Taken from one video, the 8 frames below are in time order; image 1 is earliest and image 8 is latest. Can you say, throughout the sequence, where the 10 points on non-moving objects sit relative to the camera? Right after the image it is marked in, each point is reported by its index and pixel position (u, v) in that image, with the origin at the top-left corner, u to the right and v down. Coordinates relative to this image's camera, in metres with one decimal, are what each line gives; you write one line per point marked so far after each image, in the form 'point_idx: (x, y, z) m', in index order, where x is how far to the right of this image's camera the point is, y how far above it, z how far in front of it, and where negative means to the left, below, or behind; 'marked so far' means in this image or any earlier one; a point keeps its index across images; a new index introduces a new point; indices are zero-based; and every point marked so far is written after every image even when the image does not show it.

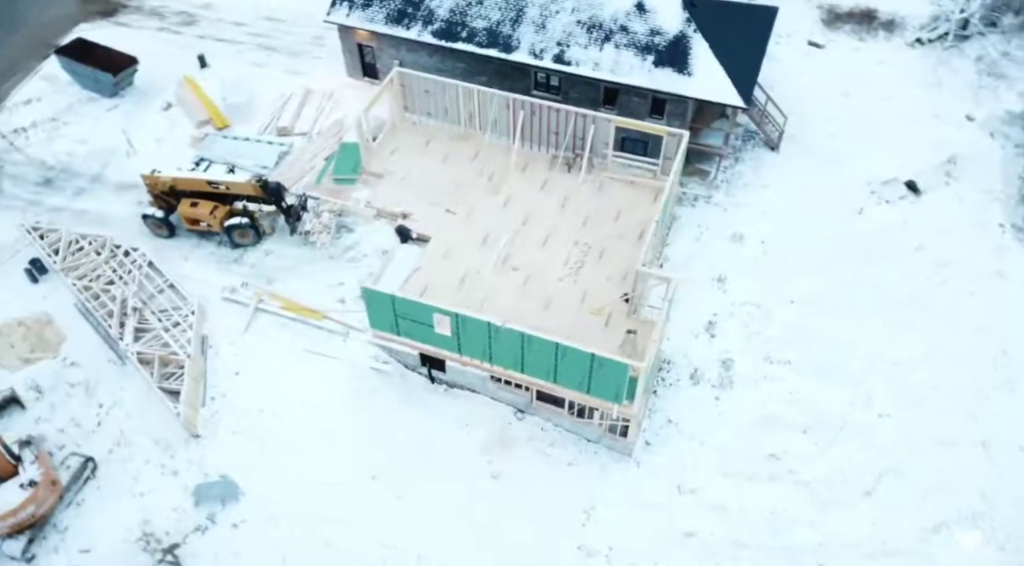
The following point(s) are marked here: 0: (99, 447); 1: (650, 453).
0: (-8.7, -3.5, +17.2) m
1: (+3.2, -3.8, +18.2) m
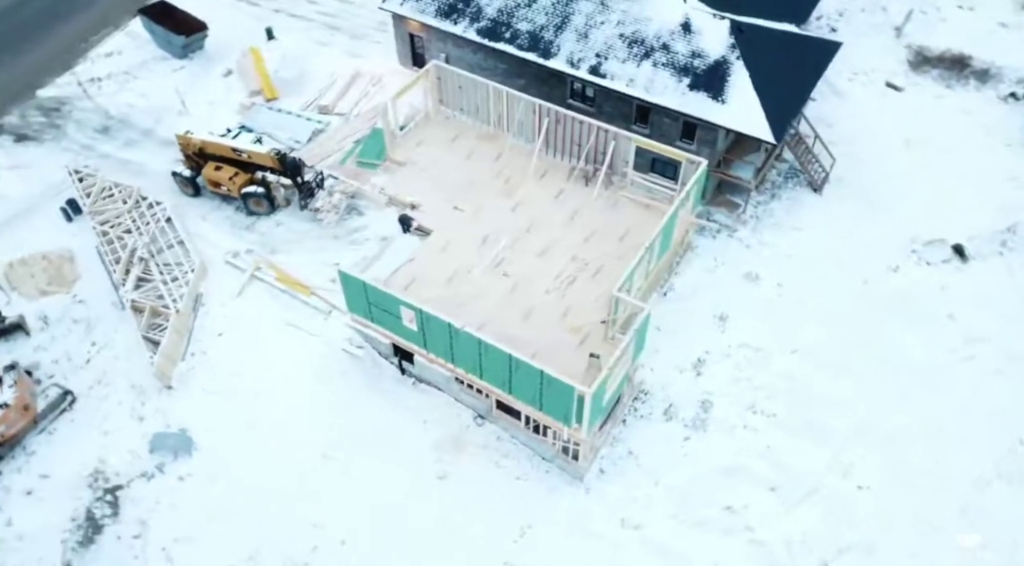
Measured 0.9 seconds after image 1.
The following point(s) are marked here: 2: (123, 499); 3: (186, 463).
0: (-9.7, -2.2, +18.3) m
1: (+2.0, -4.4, +17.8) m
2: (-7.9, -4.4, +16.4) m
3: (-6.9, -3.8, +17.1) m
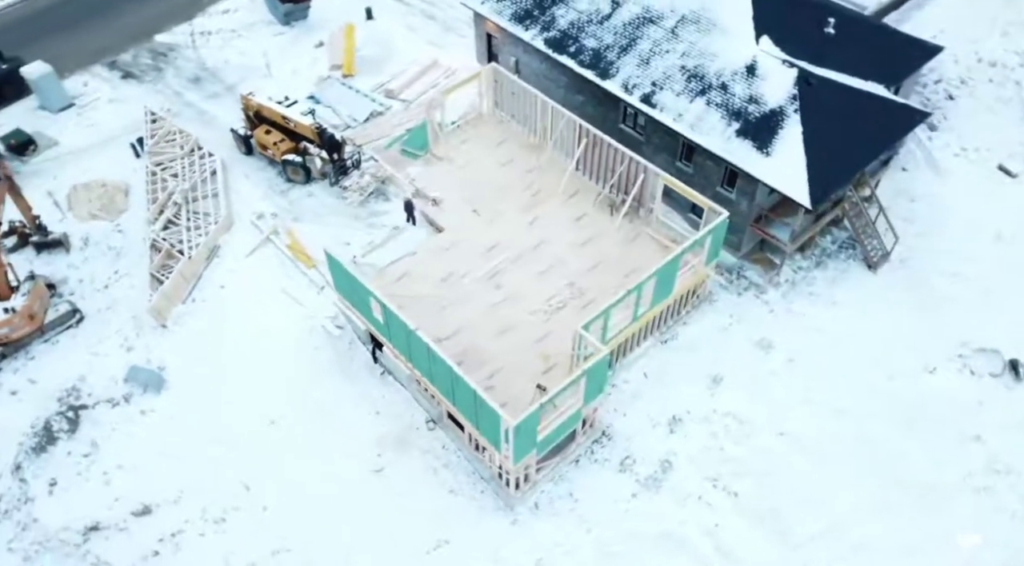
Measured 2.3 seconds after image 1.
0: (-10.3, -0.5, +19.9) m
1: (+0.5, -5.0, +17.2) m
2: (-9.3, -3.0, +17.7) m
3: (-8.1, -2.6, +18.2) m
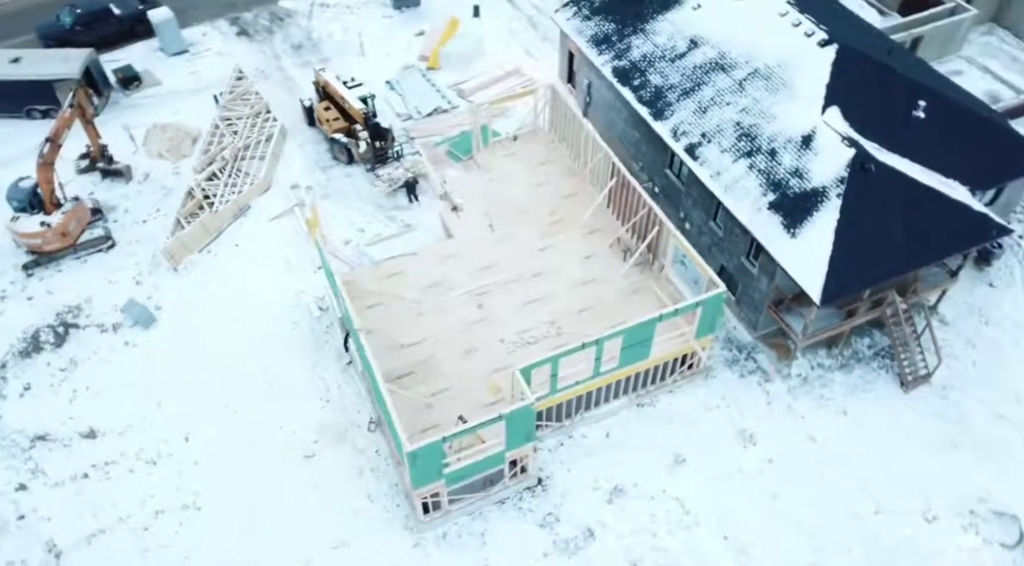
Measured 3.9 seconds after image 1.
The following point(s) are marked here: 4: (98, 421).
0: (-10.3, +1.3, +21.5) m
1: (-1.6, -5.5, +16.8) m
2: (-10.3, -1.3, +19.2) m
3: (-9.0, -1.2, +19.5) m
4: (-9.2, -3.1, +18.0) m
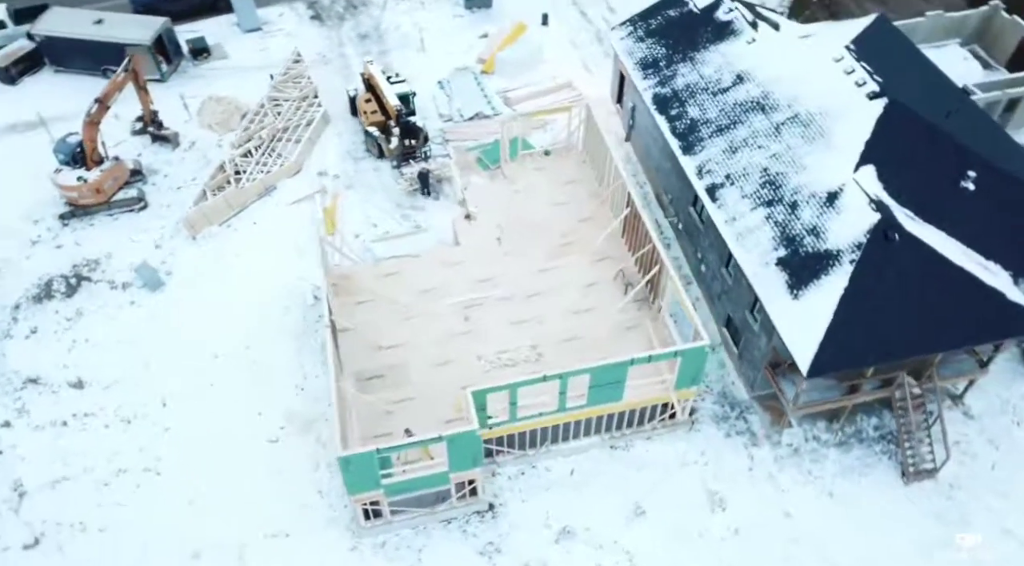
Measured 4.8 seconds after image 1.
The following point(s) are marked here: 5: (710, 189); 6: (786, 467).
0: (-9.8, +2.3, +22.4) m
1: (-2.9, -5.6, +16.7) m
2: (-10.5, -0.2, +20.2) m
3: (-9.2, -0.3, +20.2) m
4: (-9.9, -2.1, +18.9) m
5: (+4.6, +2.2, +18.9) m
6: (+6.0, -4.1, +17.8) m
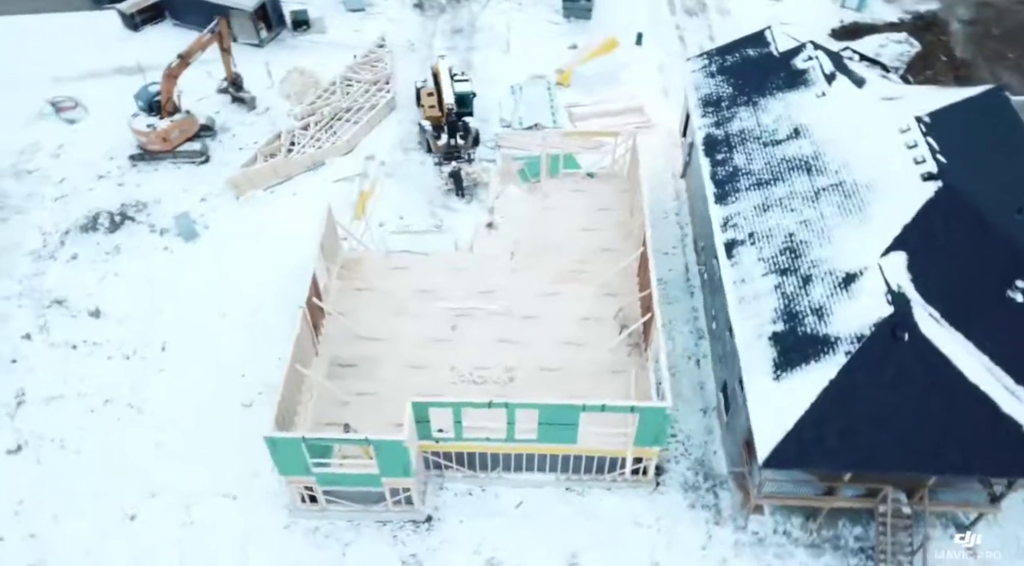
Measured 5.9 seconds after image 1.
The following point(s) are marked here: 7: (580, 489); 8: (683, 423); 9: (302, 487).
0: (-8.6, +3.7, +23.6) m
1: (-4.4, -5.3, +16.9) m
2: (-10.1, +1.4, +21.6) m
3: (-8.9, +1.0, +21.4) m
4: (-10.1, -0.6, +20.2) m
5: (+4.7, +0.8, +17.7) m
6: (+4.7, -5.6, +16.5) m
7: (+1.5, -4.4, +17.5) m
8: (+3.8, -3.2, +18.3) m
9: (-4.3, -4.1, +16.4) m
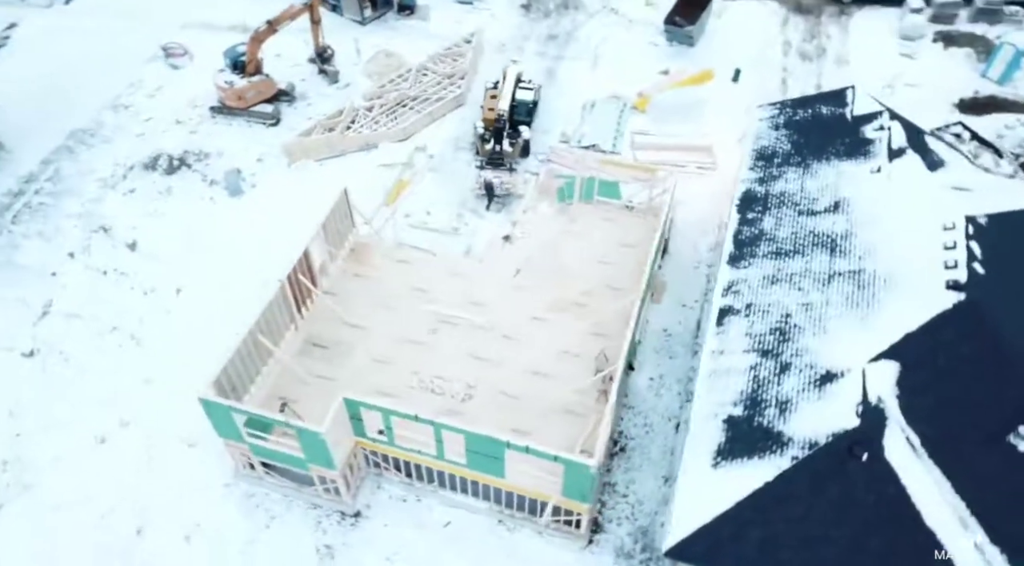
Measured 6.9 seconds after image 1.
0: (-6.8, +4.9, +24.6) m
1: (-5.9, -4.6, +17.5) m
2: (-9.2, +3.0, +23.0) m
3: (-8.1, +2.4, +22.6) m
4: (-9.8, +1.1, +21.7) m
5: (+4.3, -0.6, +16.4) m
6: (+2.7, -6.8, +15.3) m
7: (0.0, -5.0, +16.9) m
8: (+2.7, -4.3, +17.2) m
9: (-5.7, -3.5, +16.9) m
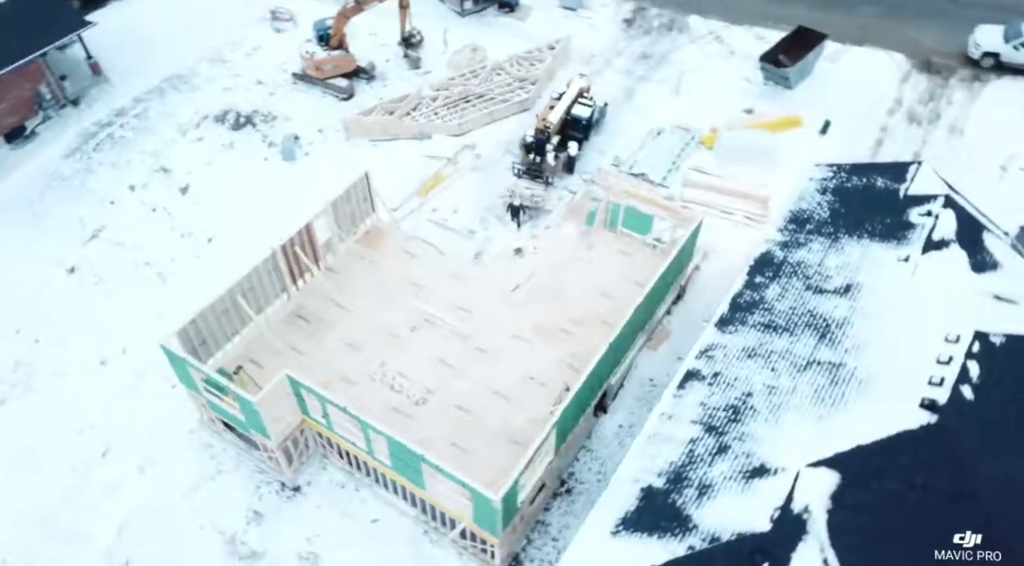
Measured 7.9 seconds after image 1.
0: (-4.8, +5.8, +25.2) m
1: (-7.1, -3.7, +18.3) m
2: (-7.7, +4.4, +24.1) m
3: (-6.8, +3.6, +23.5) m
4: (-8.9, +2.7, +23.0) m
5: (+3.3, -1.7, +15.3) m
6: (+0.4, -7.5, +14.7) m
7: (-1.6, -5.2, +16.7) m
8: (+1.2, -5.1, +16.4) m
9: (-6.7, -2.6, +17.7) m
